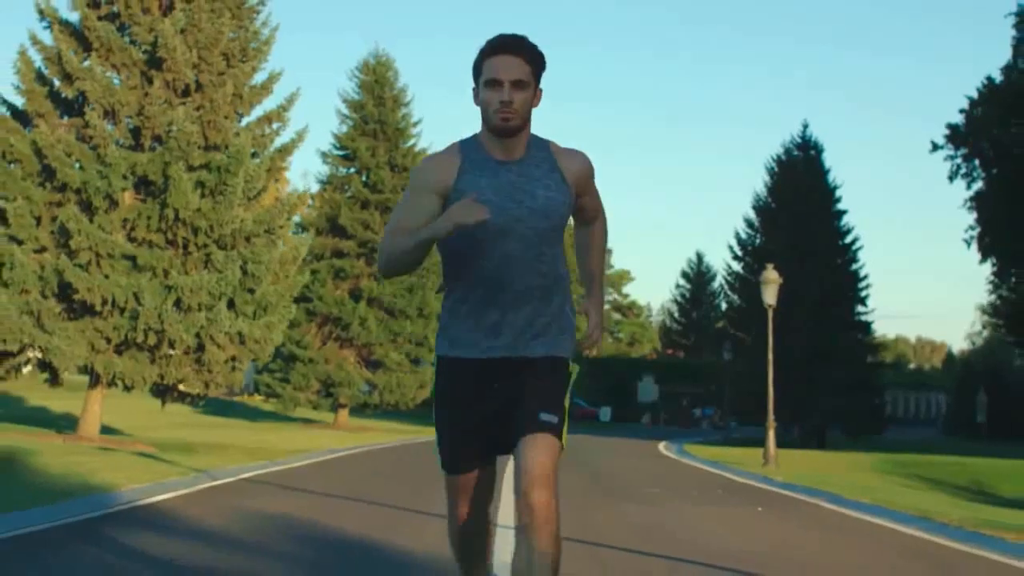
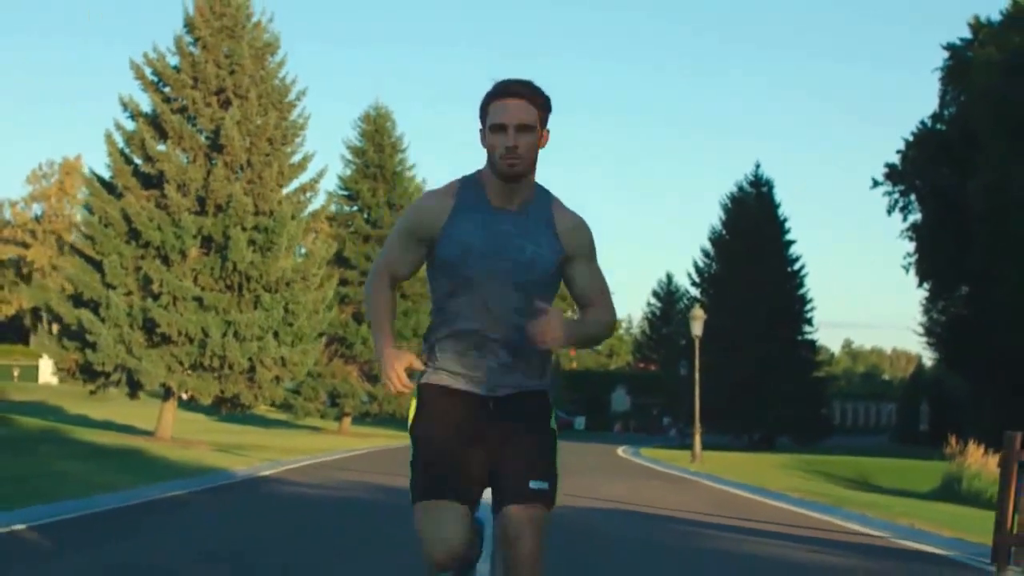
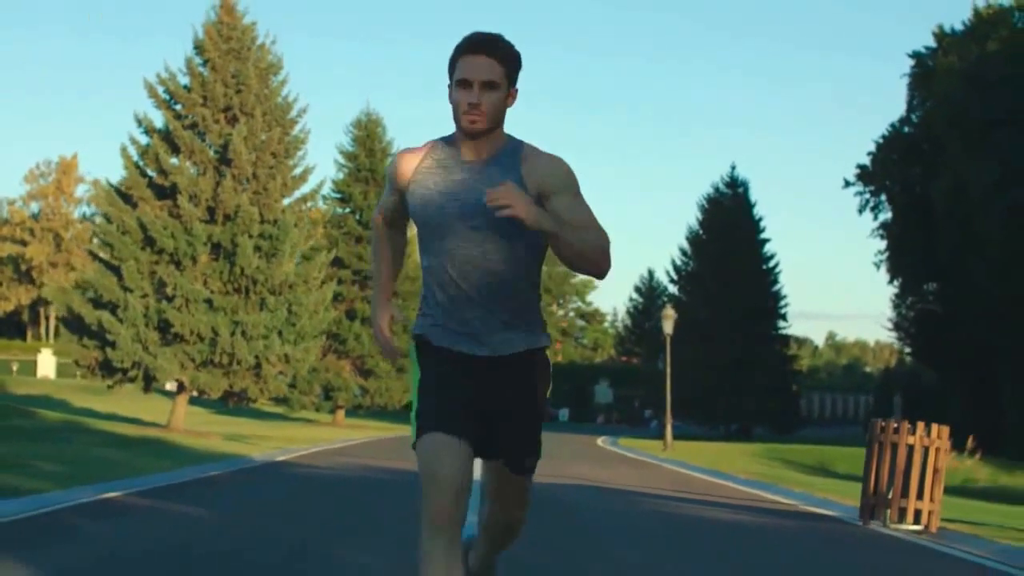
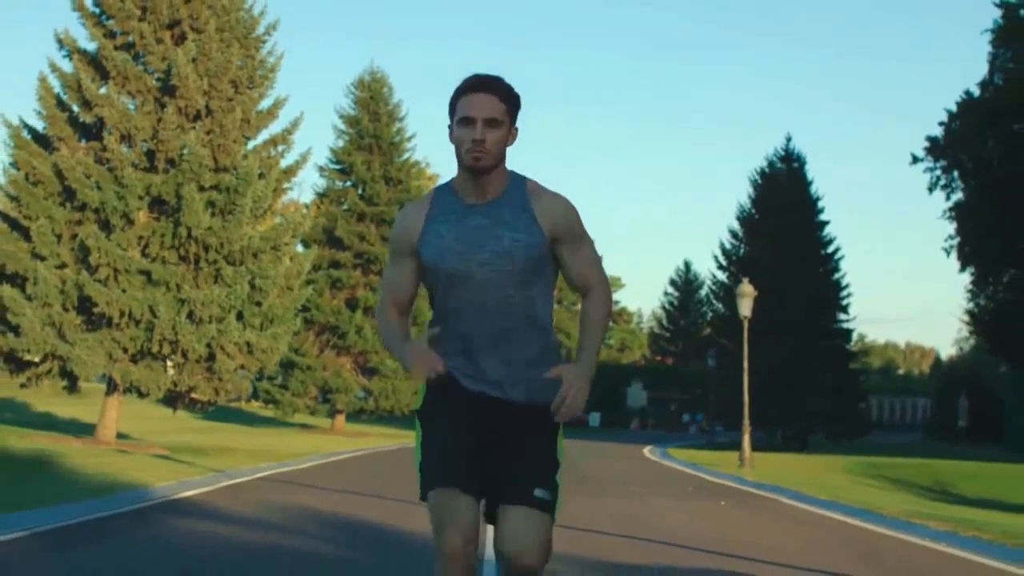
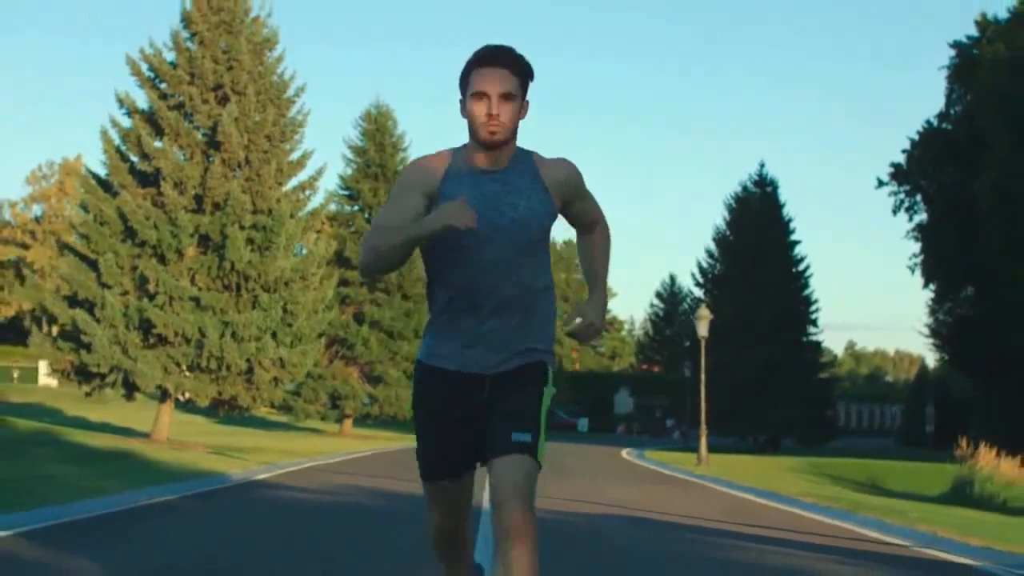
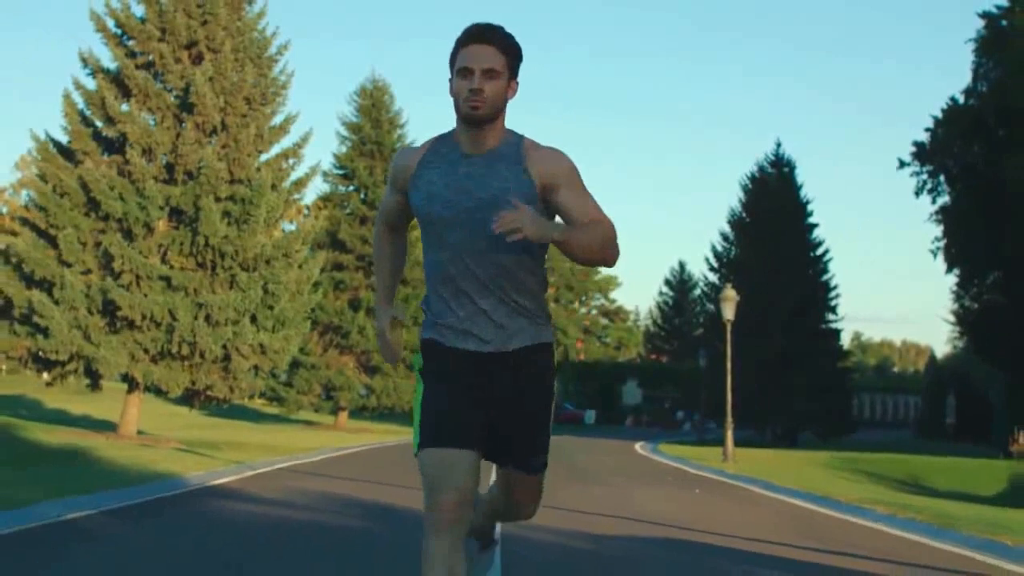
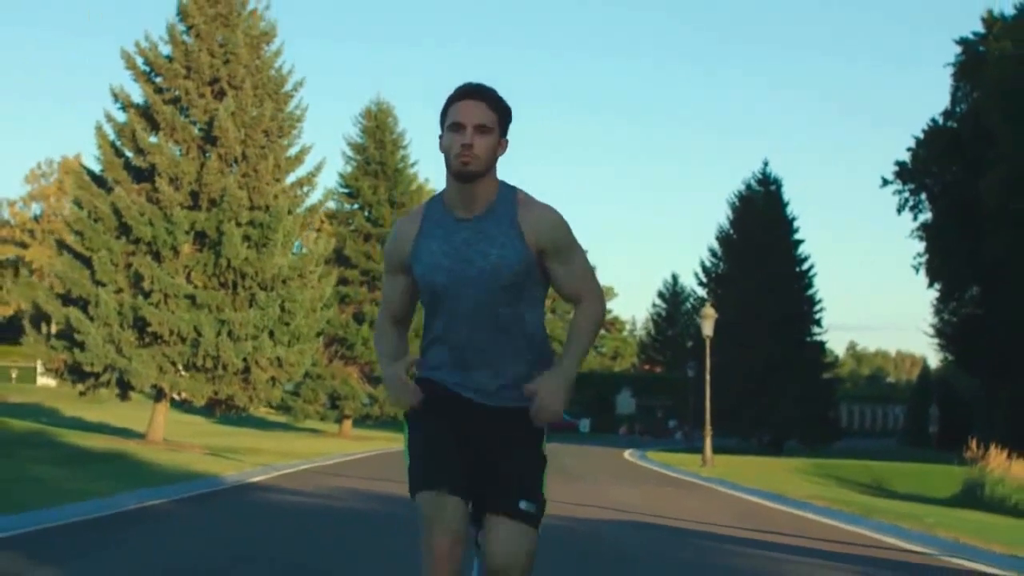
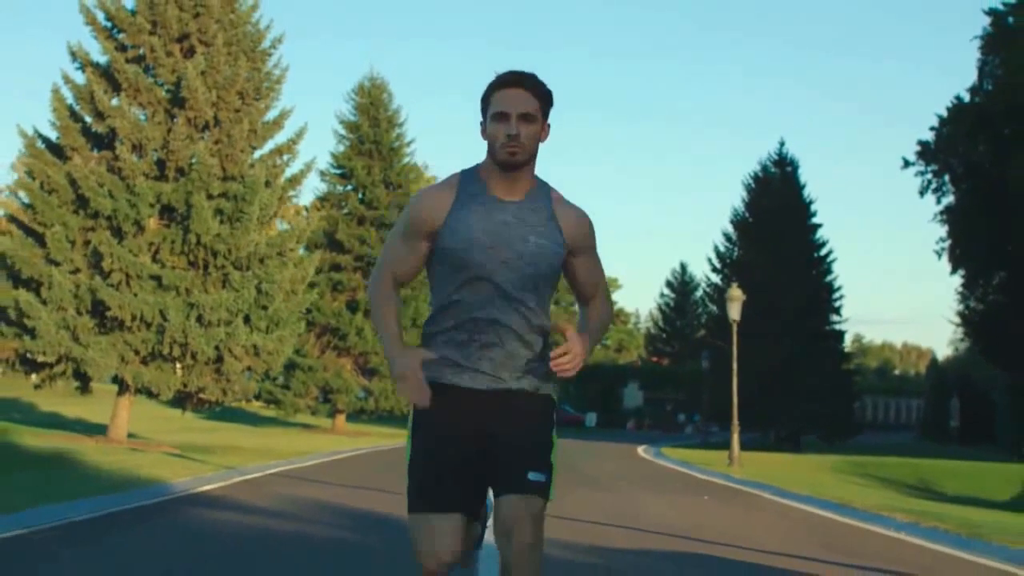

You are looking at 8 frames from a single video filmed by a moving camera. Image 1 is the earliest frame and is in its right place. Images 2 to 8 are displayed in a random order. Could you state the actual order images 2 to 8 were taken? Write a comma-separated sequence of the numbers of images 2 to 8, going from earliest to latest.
4, 8, 6, 7, 5, 2, 3
